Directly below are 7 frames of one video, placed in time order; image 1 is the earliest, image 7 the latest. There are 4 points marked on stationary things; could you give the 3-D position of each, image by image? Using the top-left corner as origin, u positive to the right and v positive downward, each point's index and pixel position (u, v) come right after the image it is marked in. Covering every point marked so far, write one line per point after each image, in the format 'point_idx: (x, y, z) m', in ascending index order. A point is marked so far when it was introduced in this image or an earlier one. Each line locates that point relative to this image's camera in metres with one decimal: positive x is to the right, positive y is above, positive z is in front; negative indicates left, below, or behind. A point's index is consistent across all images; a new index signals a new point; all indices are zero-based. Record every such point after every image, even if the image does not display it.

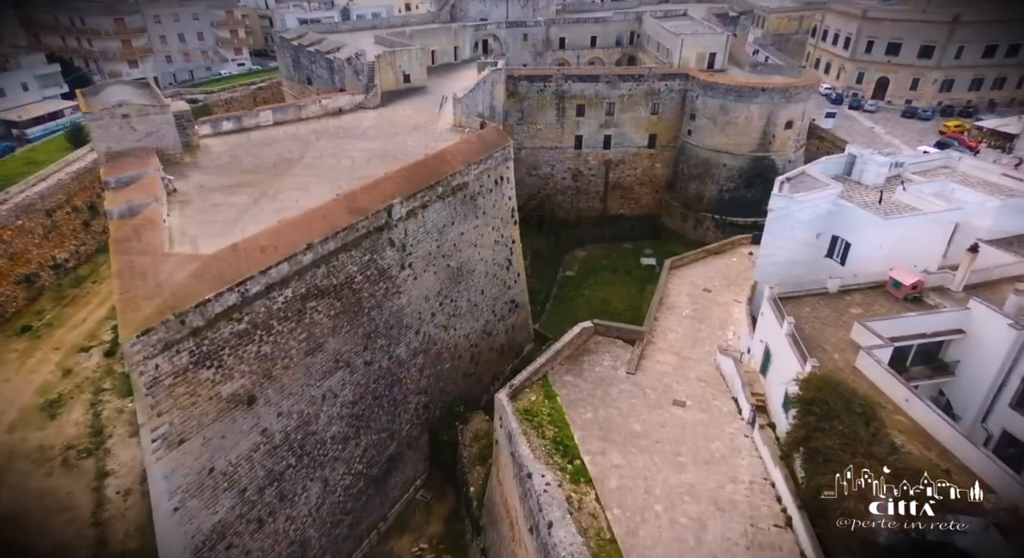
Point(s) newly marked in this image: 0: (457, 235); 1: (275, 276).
0: (-1.6, +1.2, +17.3) m
1: (-4.6, 0.0, +11.8) m
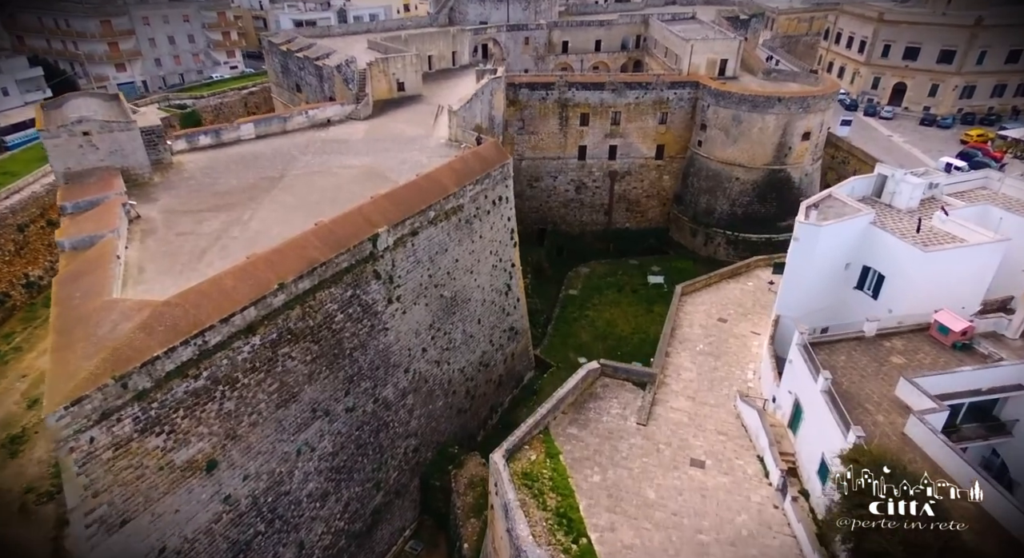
0: (-1.6, +0.4, +15.8) m
1: (-4.7, -0.8, +10.4) m
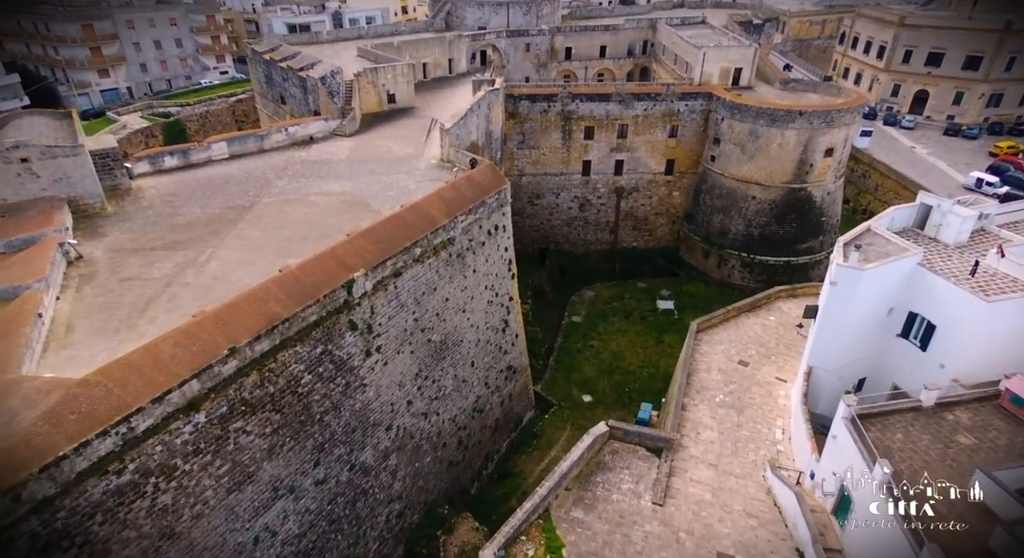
0: (-1.7, -0.5, +14.1) m
1: (-4.7, -1.7, +8.6) m
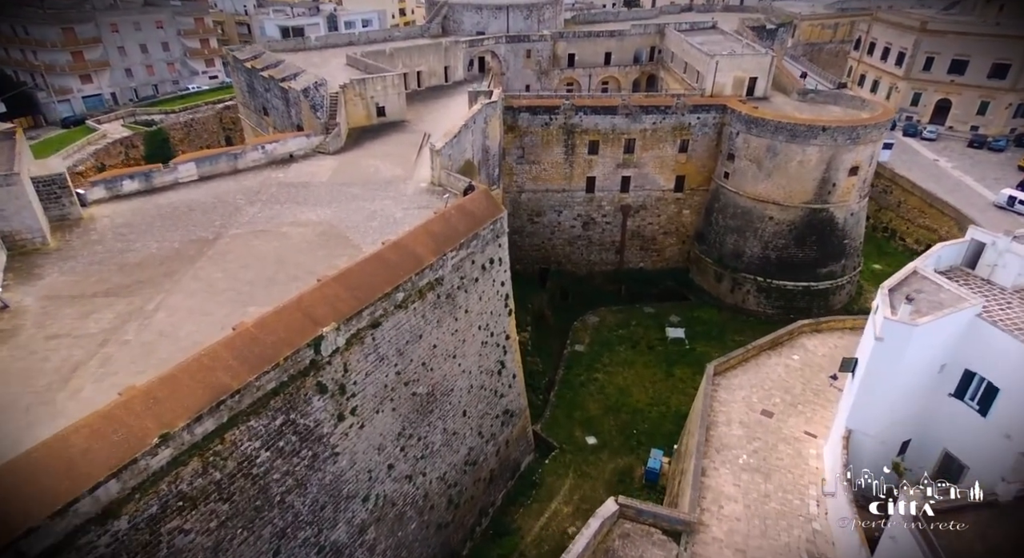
0: (-1.8, -1.4, +12.4) m
1: (-4.8, -2.6, +7.0) m
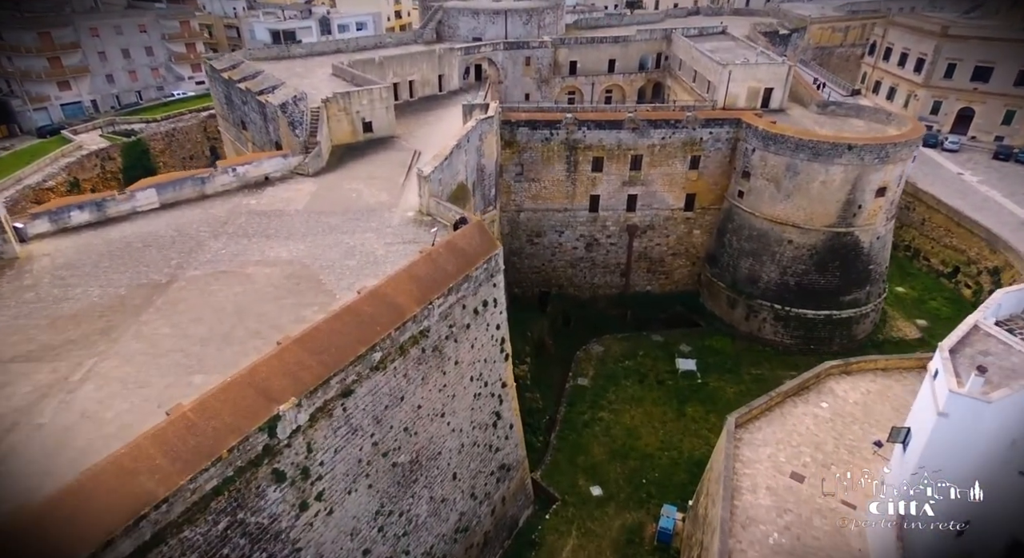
0: (-1.8, -2.4, +10.8) m
1: (-4.9, -3.6, +5.4) m
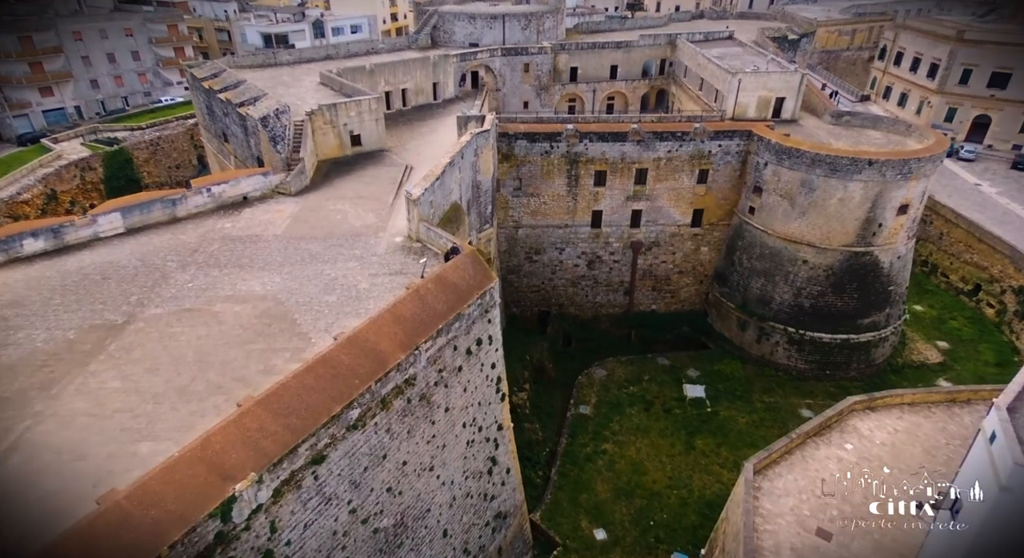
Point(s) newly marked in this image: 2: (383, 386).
0: (-1.9, -3.0, +9.6) m
1: (-5.0, -4.2, +4.2) m
2: (-1.9, -1.6, +9.2) m
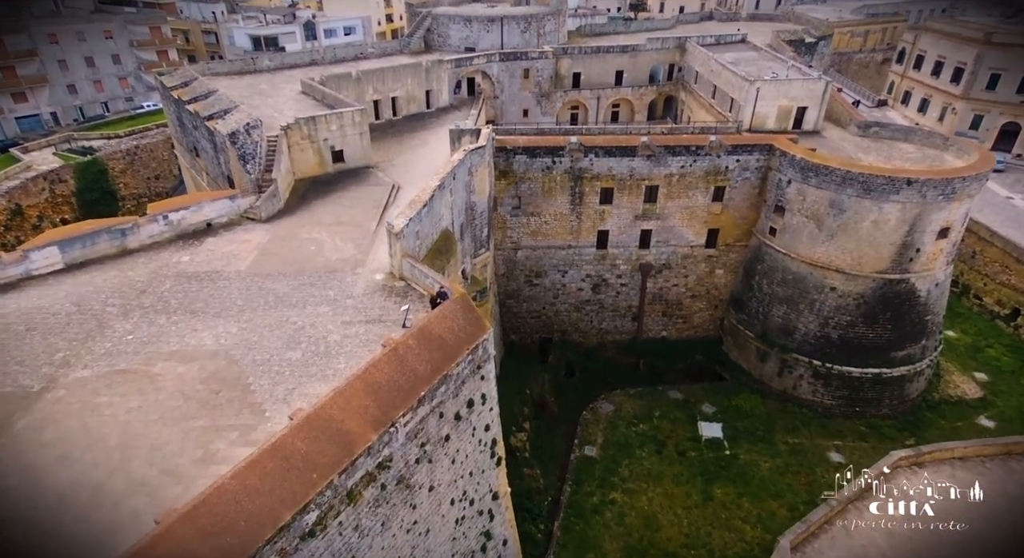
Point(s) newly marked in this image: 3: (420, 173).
0: (-2.0, -3.8, +7.9) m
1: (-5.0, -5.0, +2.5) m
2: (-2.0, -2.4, +7.5) m
3: (-2.4, +2.8, +16.1) m
